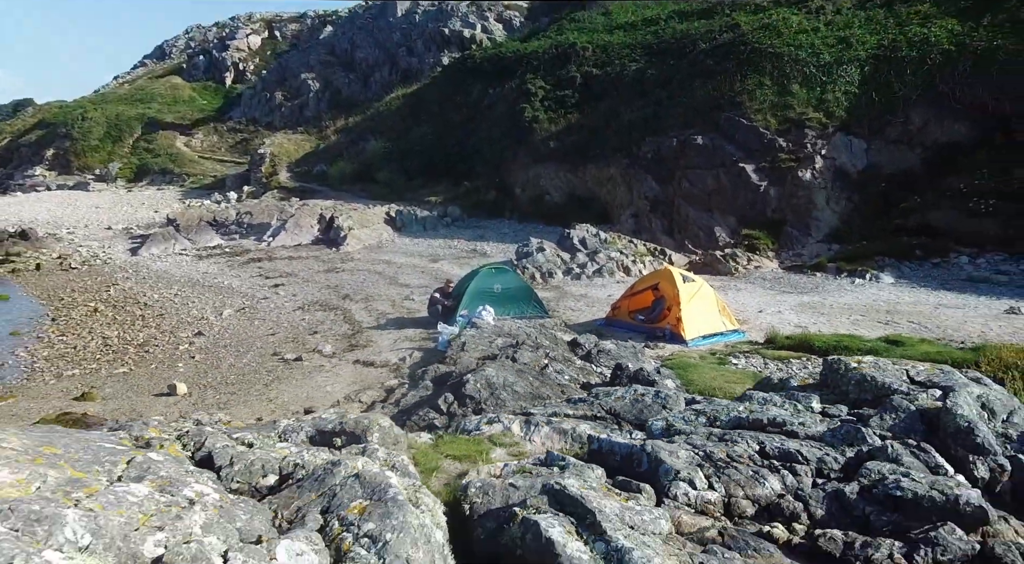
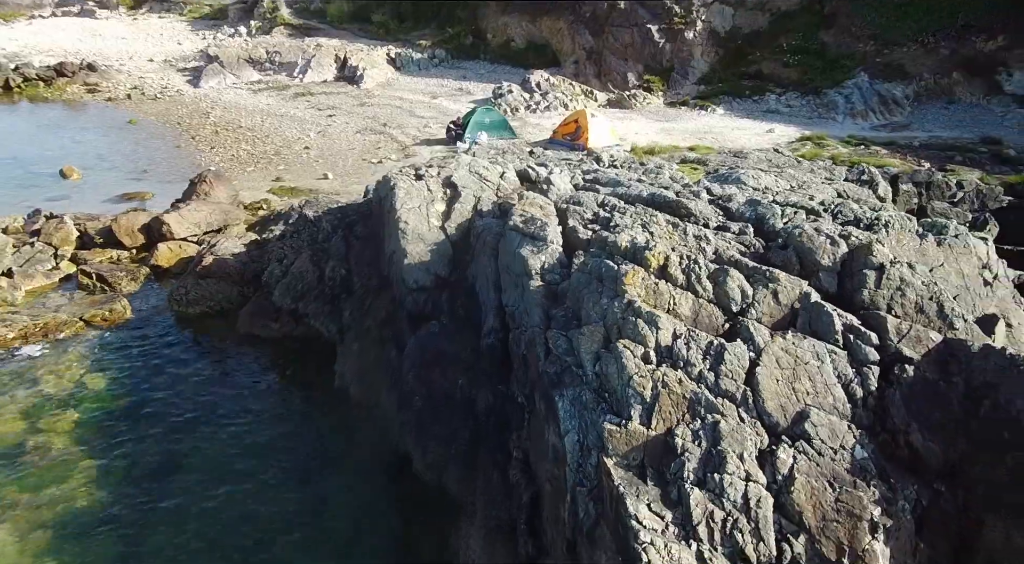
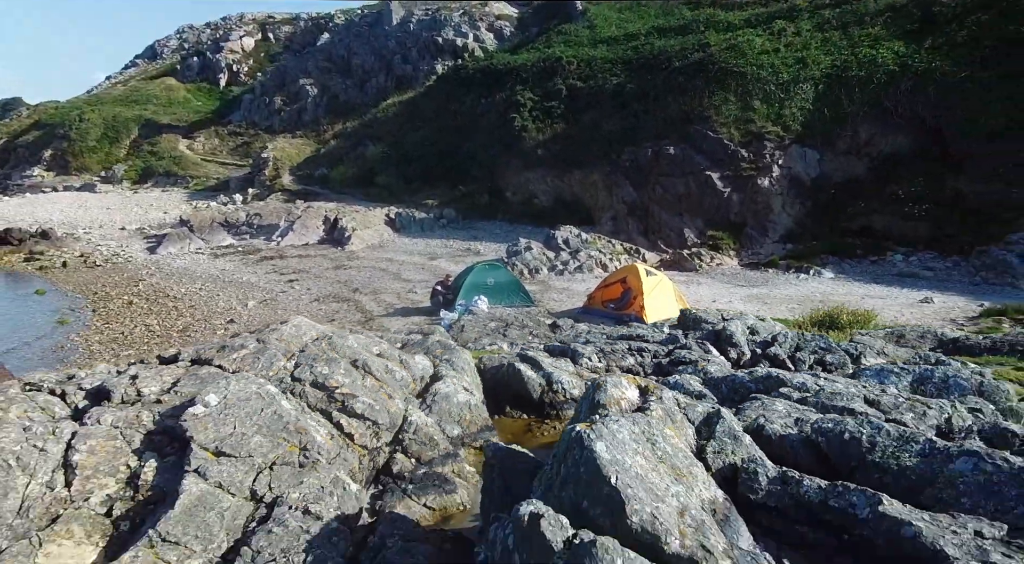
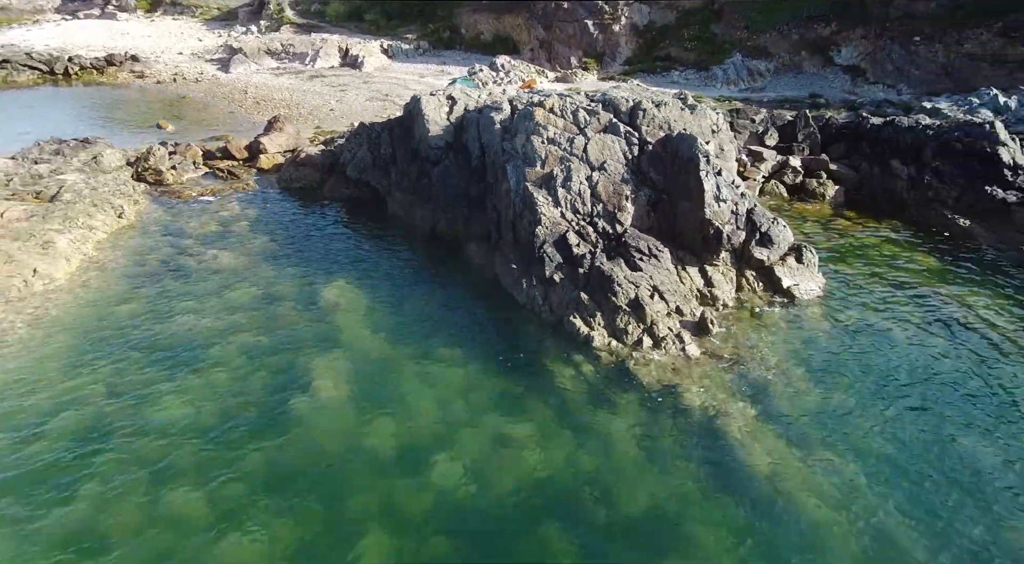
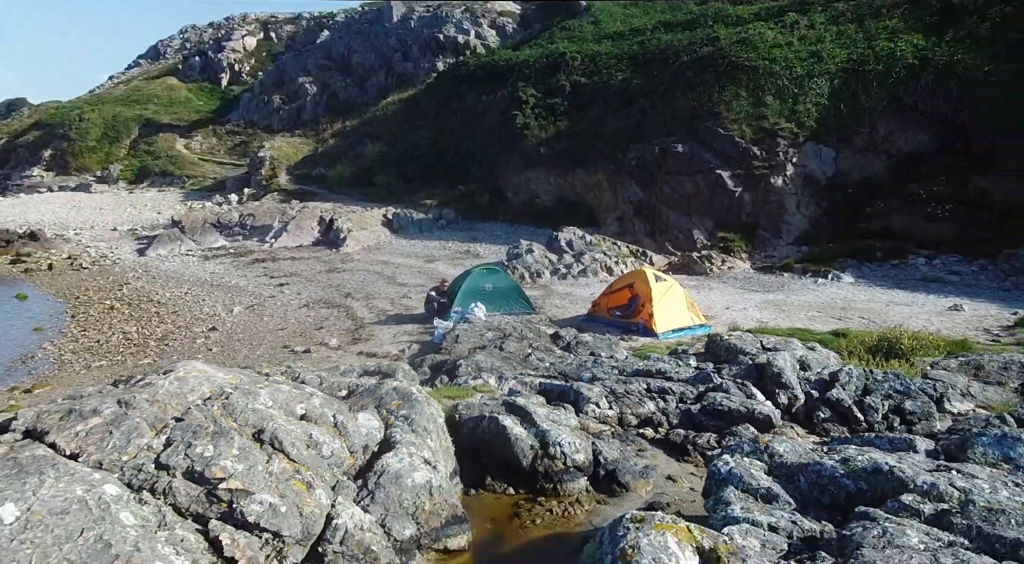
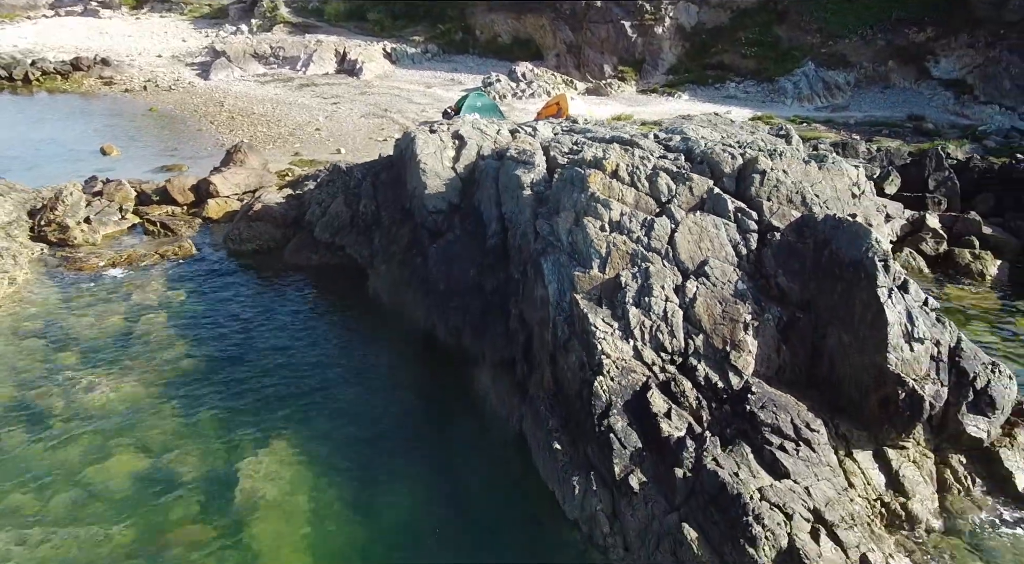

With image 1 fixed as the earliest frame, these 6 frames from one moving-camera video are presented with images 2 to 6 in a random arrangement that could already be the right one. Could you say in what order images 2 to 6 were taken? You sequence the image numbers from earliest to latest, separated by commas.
5, 3, 2, 6, 4
